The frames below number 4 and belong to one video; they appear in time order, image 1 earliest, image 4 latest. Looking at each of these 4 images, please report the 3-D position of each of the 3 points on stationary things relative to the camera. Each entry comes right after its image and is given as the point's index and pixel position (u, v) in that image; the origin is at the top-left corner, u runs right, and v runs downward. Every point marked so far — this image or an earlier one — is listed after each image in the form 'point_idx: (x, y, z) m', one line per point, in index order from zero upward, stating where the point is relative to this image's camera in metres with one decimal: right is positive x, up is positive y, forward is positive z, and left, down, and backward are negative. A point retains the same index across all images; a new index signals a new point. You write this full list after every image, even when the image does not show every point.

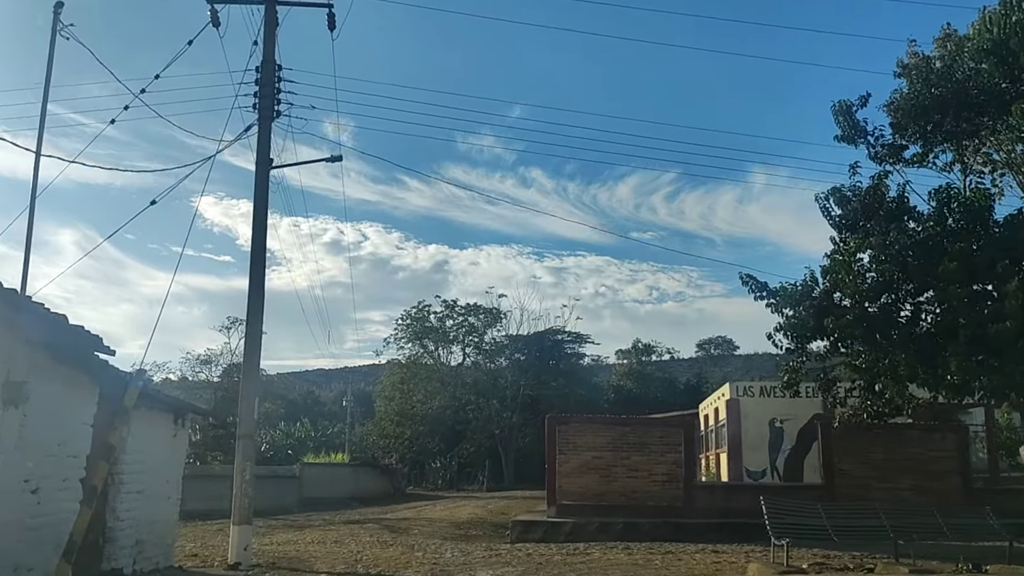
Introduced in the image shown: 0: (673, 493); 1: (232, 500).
0: (+3.1, -4.0, +18.0) m
1: (-4.1, -3.1, +13.5) m
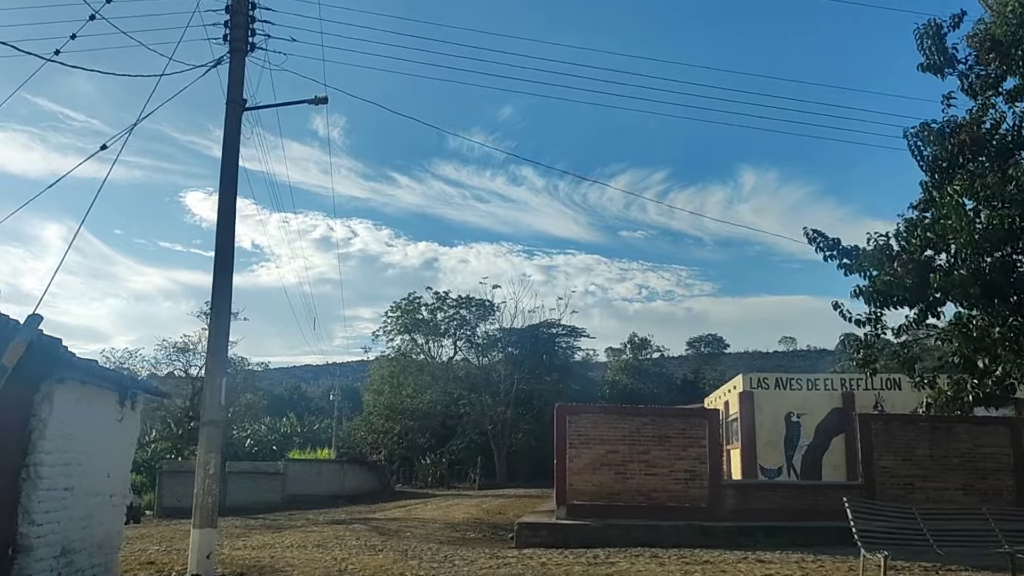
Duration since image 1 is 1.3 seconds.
0: (+3.2, -3.6, +16.1) m
1: (-3.9, -2.6, +11.5) m
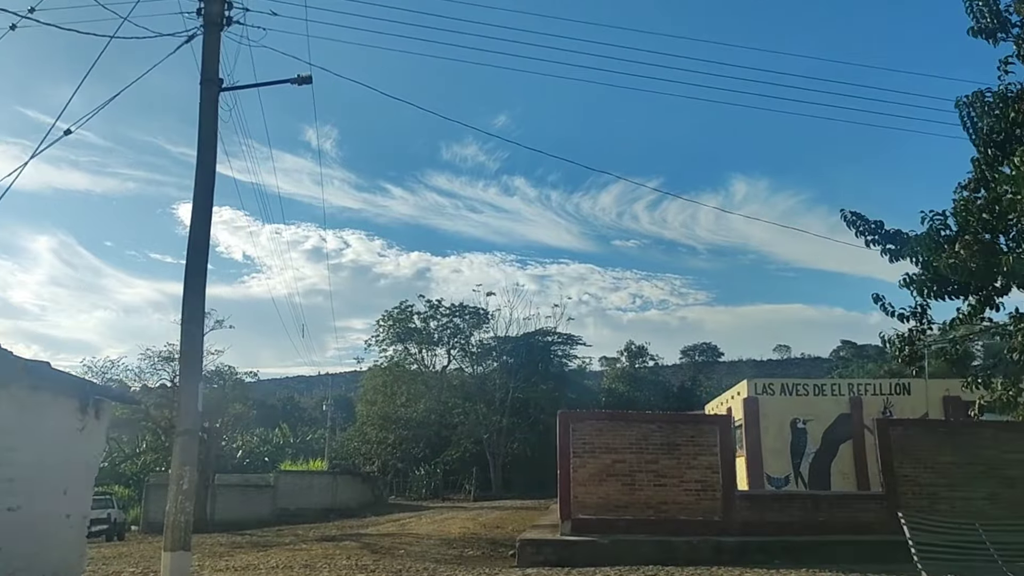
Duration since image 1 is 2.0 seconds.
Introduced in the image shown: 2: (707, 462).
0: (+3.2, -3.6, +15.1) m
1: (-3.9, -2.6, +10.4) m
2: (+3.2, -2.9, +15.2) m
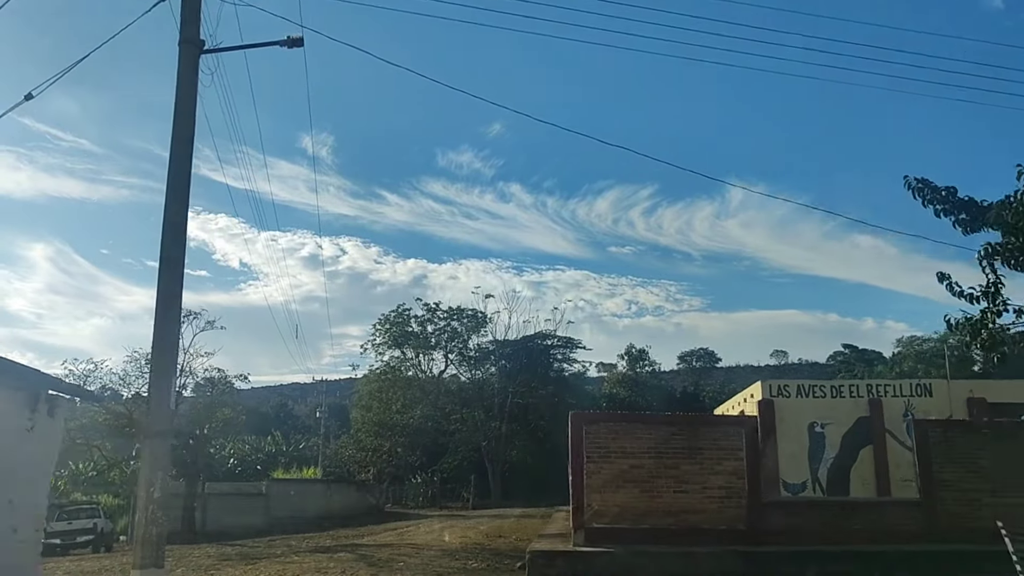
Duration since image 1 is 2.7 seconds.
0: (+3.4, -3.4, +13.9) m
1: (-3.8, -2.4, +9.2) m
2: (+3.4, -2.7, +14.1) m
